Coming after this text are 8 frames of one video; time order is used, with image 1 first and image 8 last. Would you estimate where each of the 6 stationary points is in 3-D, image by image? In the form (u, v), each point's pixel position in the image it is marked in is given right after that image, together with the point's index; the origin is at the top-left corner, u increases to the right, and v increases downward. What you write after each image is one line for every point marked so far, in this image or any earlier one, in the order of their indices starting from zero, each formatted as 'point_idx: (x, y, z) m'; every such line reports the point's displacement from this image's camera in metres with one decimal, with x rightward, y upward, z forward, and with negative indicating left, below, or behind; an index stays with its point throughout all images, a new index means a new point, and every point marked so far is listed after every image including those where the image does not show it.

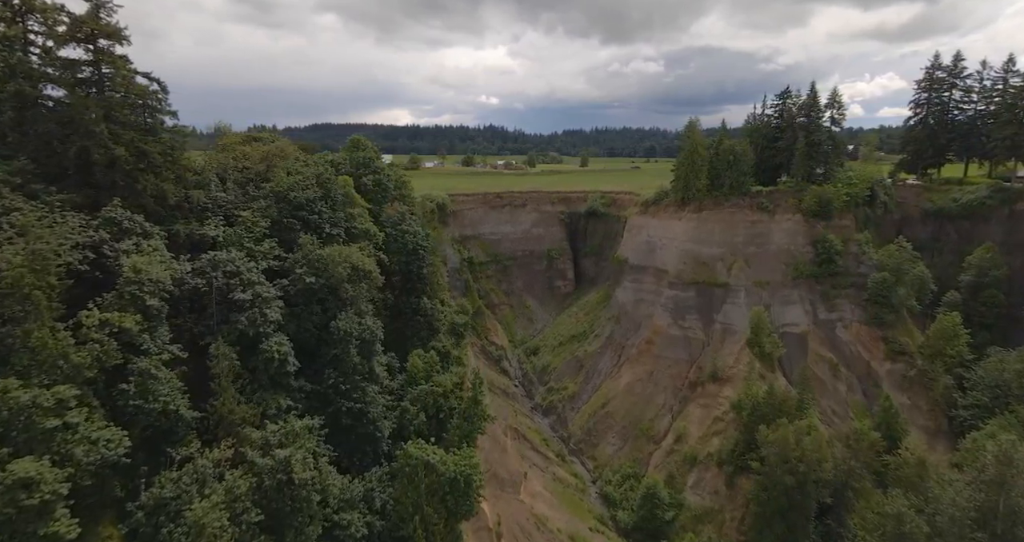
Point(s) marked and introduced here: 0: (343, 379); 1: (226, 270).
0: (-6.2, -4.0, +19.6) m
1: (-9.4, 0.0, +17.7) m
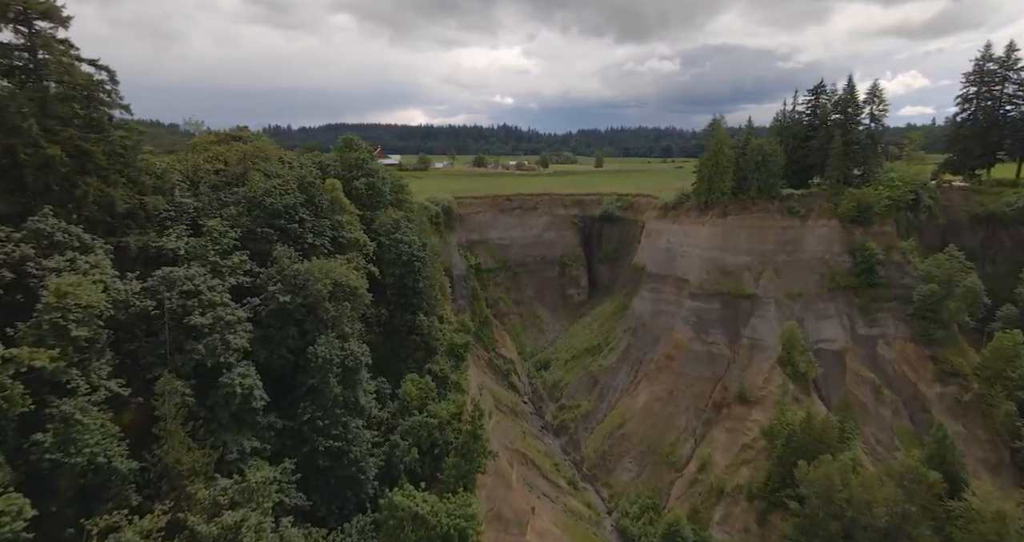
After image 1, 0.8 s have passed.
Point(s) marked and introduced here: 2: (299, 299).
0: (-6.0, -4.5, +17.0) m
1: (-9.3, -0.5, +15.2) m
2: (-6.9, -0.9, +17.5) m
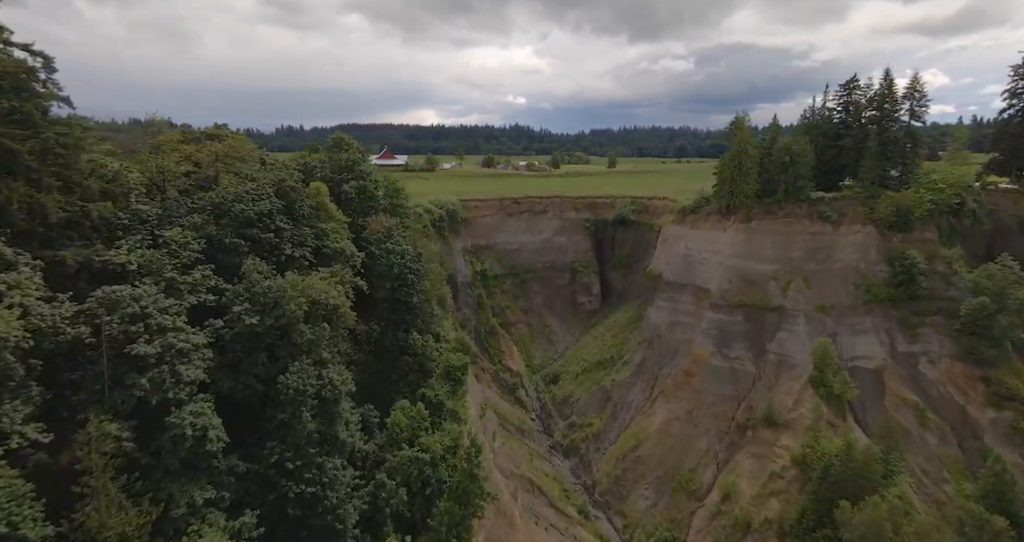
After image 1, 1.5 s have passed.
0: (-6.0, -5.0, +14.7) m
1: (-9.3, -1.0, +13.0) m
2: (-6.9, -1.4, +15.3) m
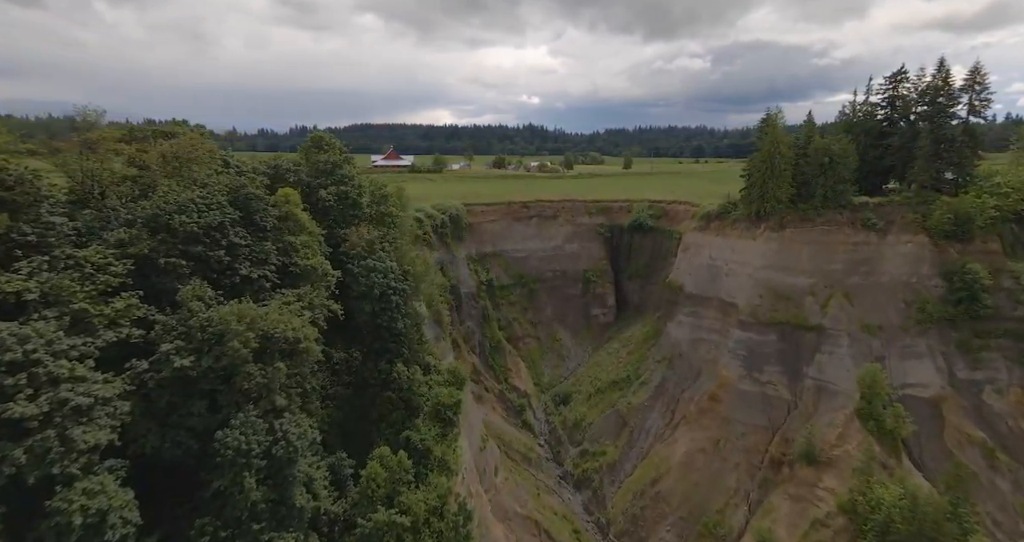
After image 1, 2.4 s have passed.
0: (-6.2, -5.7, +11.7) m
1: (-9.5, -1.7, +10.1) m
2: (-7.0, -2.1, +12.3) m
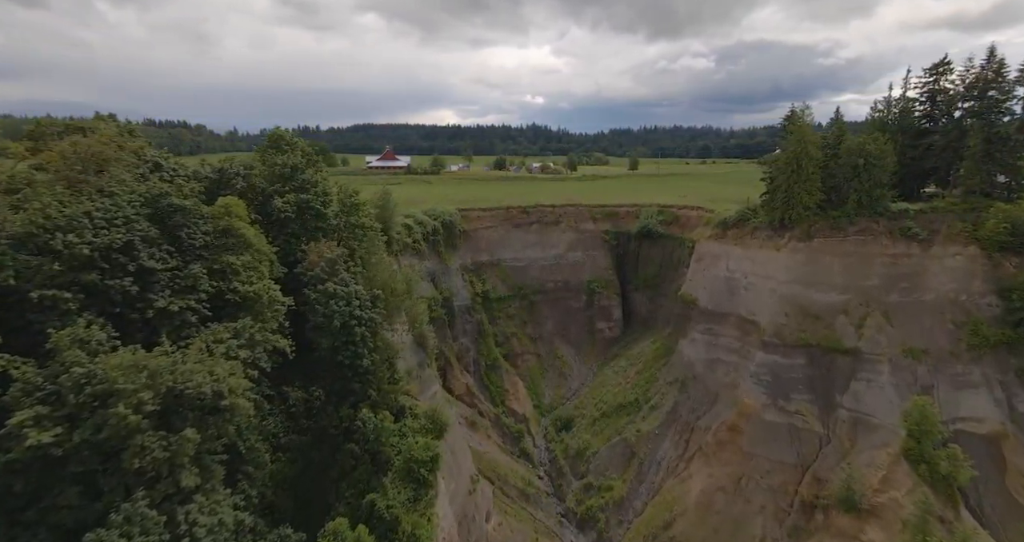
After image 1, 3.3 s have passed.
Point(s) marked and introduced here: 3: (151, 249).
0: (-6.5, -6.4, +8.6) m
1: (-9.8, -2.4, +6.9) m
2: (-7.3, -2.8, +9.1) m
3: (-8.2, +0.5, +12.3) m
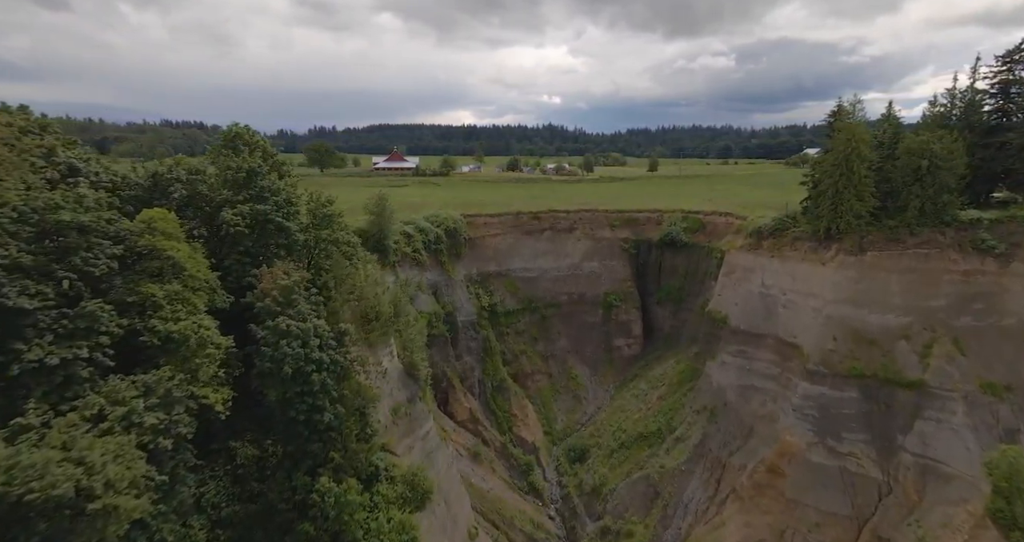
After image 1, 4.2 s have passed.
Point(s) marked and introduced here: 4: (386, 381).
0: (-6.7, -7.1, +5.5) m
1: (-10.0, -3.0, +4.0) m
2: (-7.5, -3.4, +6.1) m
3: (-8.3, -0.2, +9.3) m
4: (-4.0, -3.6, +17.8) m
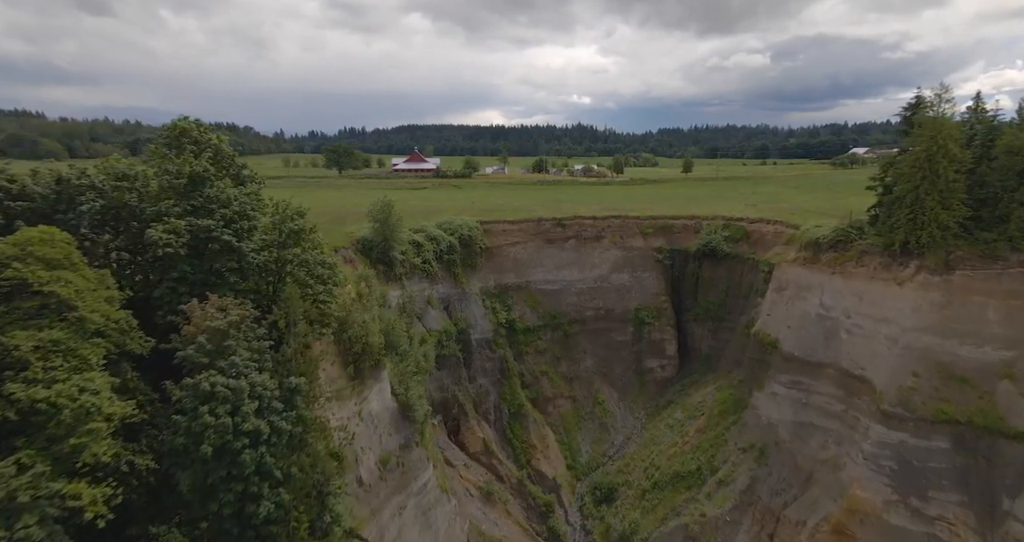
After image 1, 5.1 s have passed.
0: (-7.0, -7.7, +2.6) m
1: (-10.4, -3.6, +1.2) m
2: (-7.8, -4.1, +3.2) m
3: (-8.3, -0.8, +6.4) m
4: (-3.7, -4.3, +14.7) m
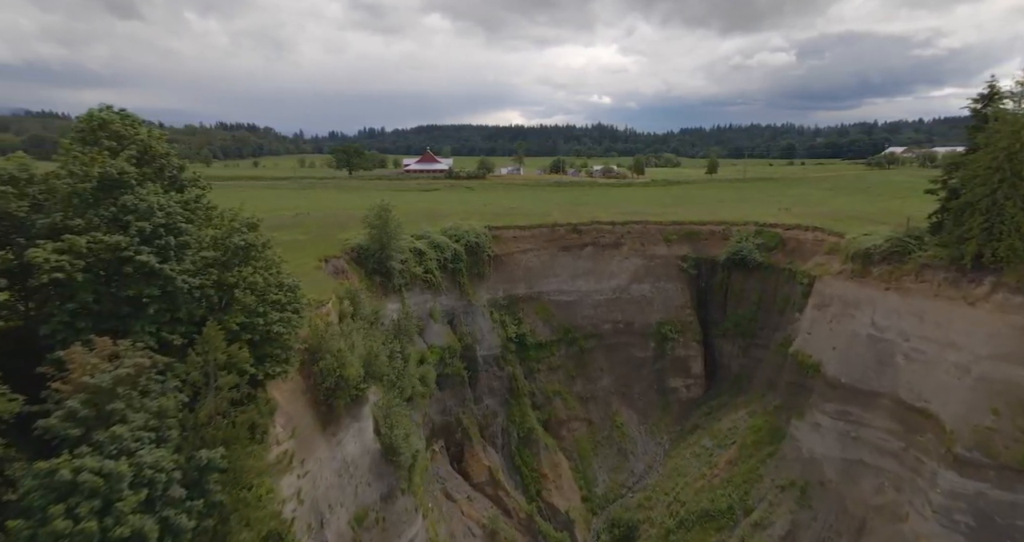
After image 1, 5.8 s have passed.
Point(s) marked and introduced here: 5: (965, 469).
0: (-7.5, -8.1, +0.2) m
1: (-10.9, -4.1, -1.0) m
2: (-8.2, -4.5, +0.9) m
3: (-8.6, -1.2, +4.1) m
4: (-3.7, -4.8, +12.2) m
5: (+14.1, -6.2, +16.7) m
